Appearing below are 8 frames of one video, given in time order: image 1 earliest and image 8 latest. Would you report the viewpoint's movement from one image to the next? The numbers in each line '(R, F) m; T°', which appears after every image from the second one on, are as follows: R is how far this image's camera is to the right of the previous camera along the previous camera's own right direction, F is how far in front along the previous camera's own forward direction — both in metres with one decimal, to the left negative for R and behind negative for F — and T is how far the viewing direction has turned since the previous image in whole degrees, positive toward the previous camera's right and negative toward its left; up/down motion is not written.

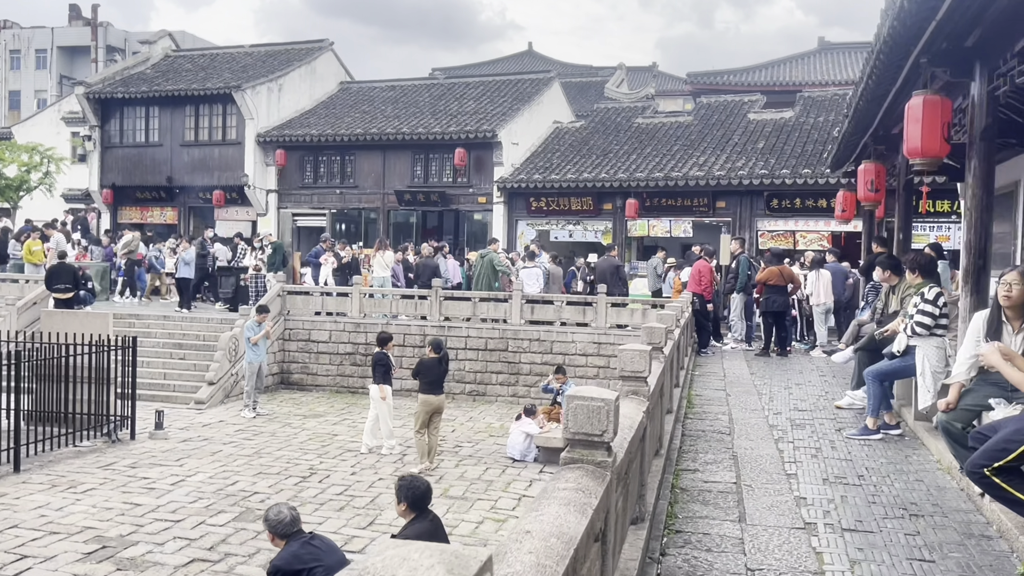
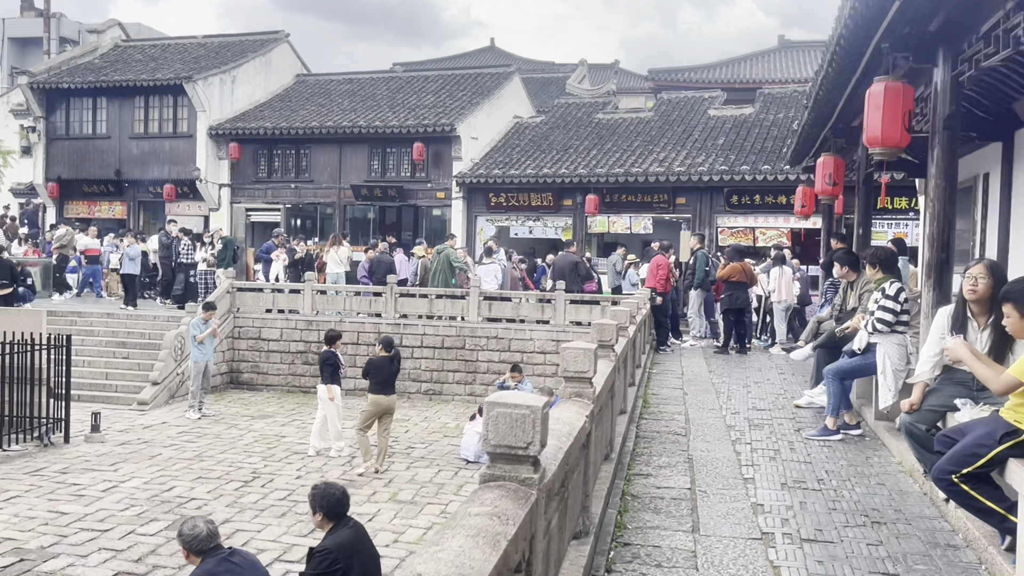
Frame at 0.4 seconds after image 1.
(+0.1, +0.3) m; +2°
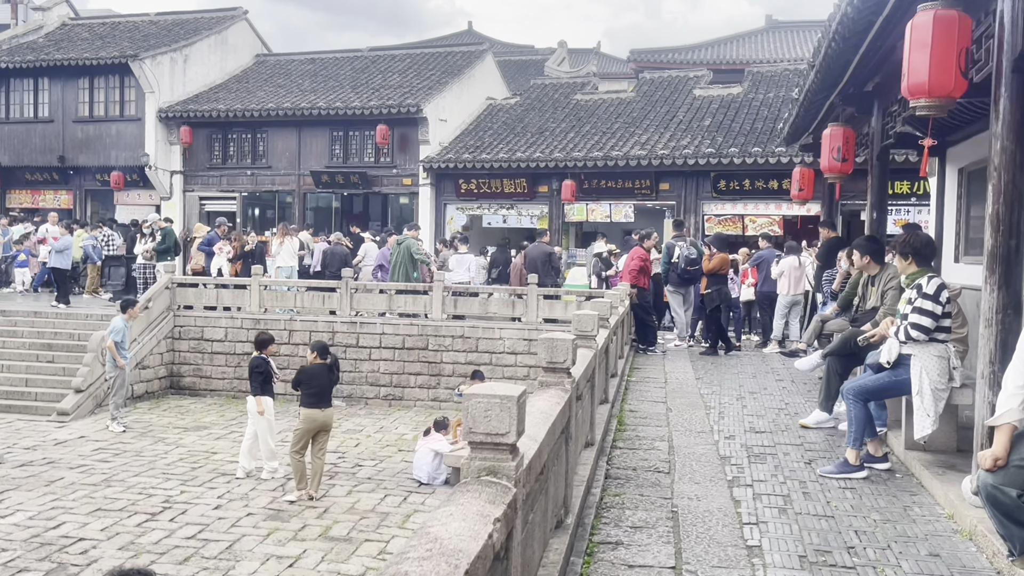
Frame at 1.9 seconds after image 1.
(+0.3, +1.4) m; +1°
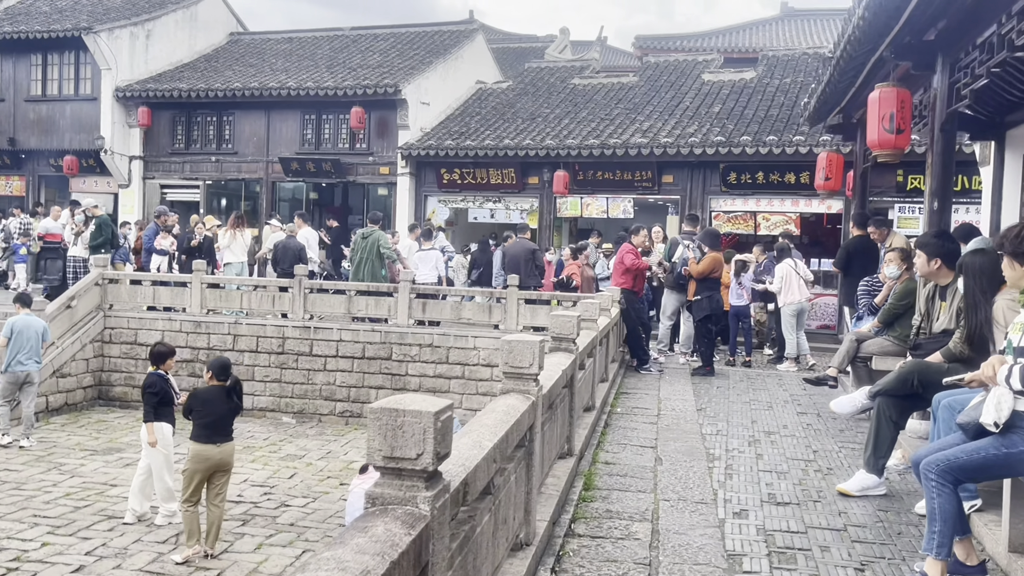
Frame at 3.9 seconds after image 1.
(+0.4, +1.9) m; 0°
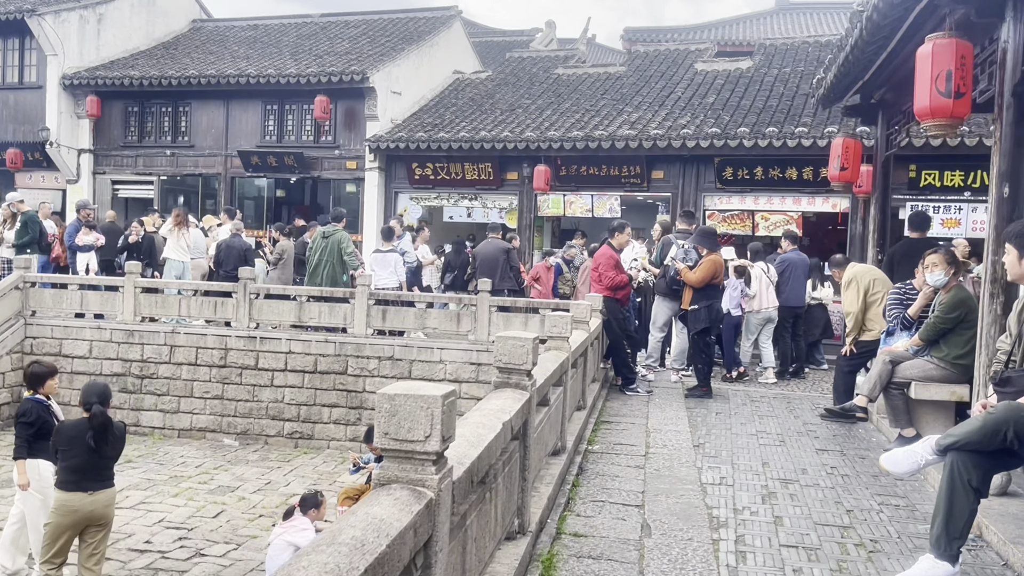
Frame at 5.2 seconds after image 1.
(+0.2, +1.4) m; +1°
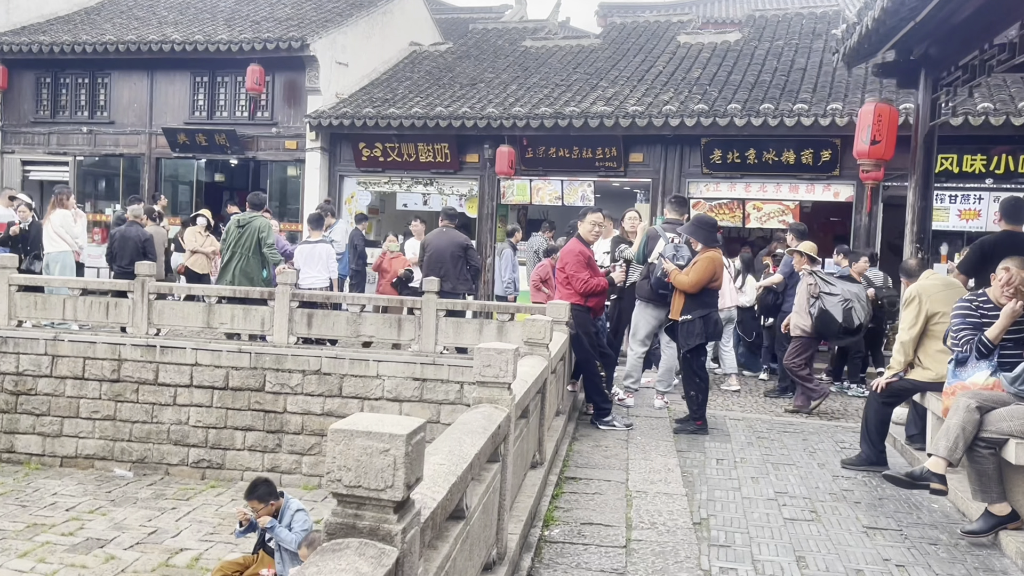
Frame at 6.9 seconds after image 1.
(+0.2, +1.8) m; +2°
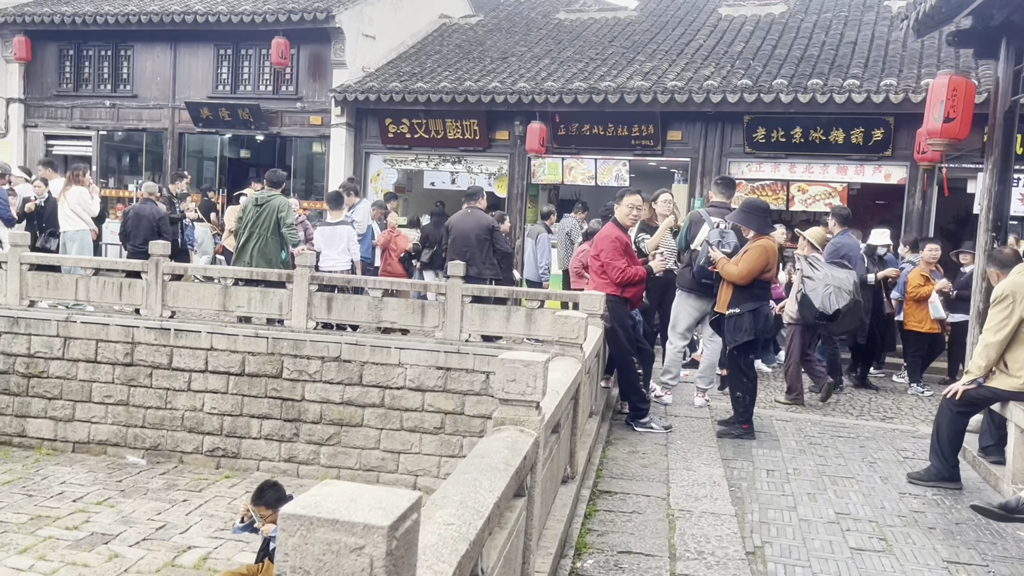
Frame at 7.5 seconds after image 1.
(0.0, +0.5) m; -2°
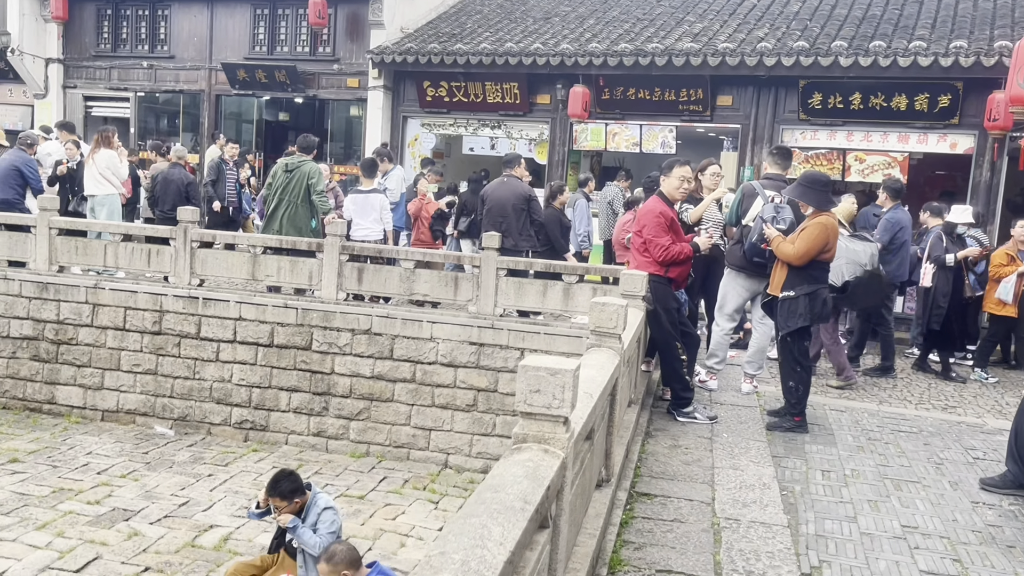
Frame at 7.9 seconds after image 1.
(0.0, +0.4) m; -3°
